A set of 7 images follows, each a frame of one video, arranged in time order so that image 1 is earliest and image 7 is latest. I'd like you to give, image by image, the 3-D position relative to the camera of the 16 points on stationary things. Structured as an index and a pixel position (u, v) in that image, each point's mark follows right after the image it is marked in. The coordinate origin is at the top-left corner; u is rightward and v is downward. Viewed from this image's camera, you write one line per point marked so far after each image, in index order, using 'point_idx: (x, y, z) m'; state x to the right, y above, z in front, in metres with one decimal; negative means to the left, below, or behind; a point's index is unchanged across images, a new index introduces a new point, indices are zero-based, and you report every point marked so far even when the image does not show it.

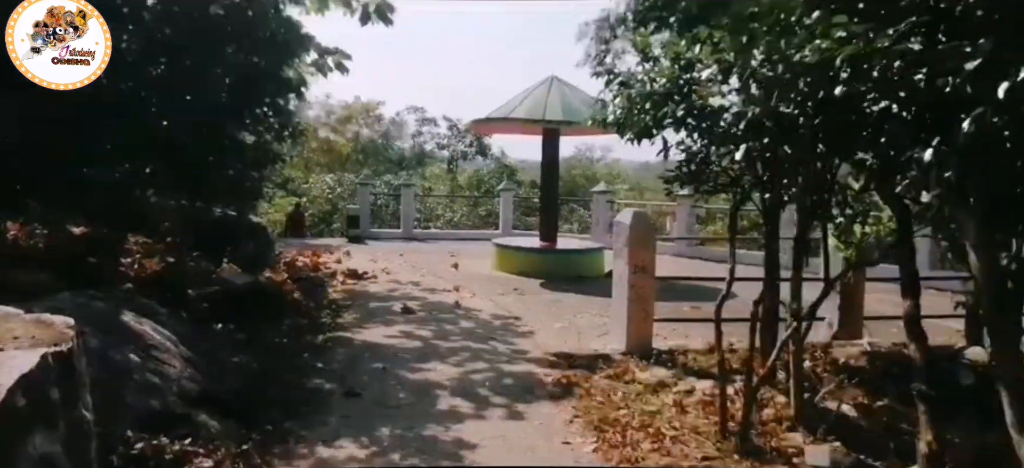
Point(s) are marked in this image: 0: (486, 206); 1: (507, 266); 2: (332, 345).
0: (-0.7, +0.7, +19.1) m
1: (-0.1, -0.5, +11.9) m
2: (-1.4, -0.9, +6.4) m
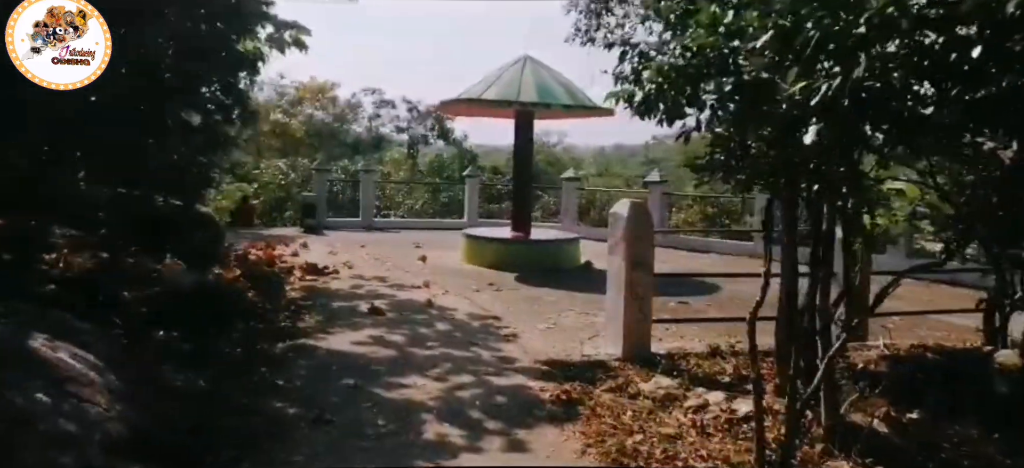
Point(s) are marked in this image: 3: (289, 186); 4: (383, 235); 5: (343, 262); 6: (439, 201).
0: (-1.5, +0.9, +18.4) m
1: (-0.5, -0.3, +11.2) m
2: (-1.5, -0.8, +5.6) m
3: (-4.9, +1.1, +17.7) m
4: (-2.3, 0.0, +14.5) m
5: (-2.2, -0.4, +10.6) m
6: (-1.7, +0.8, +18.3) m
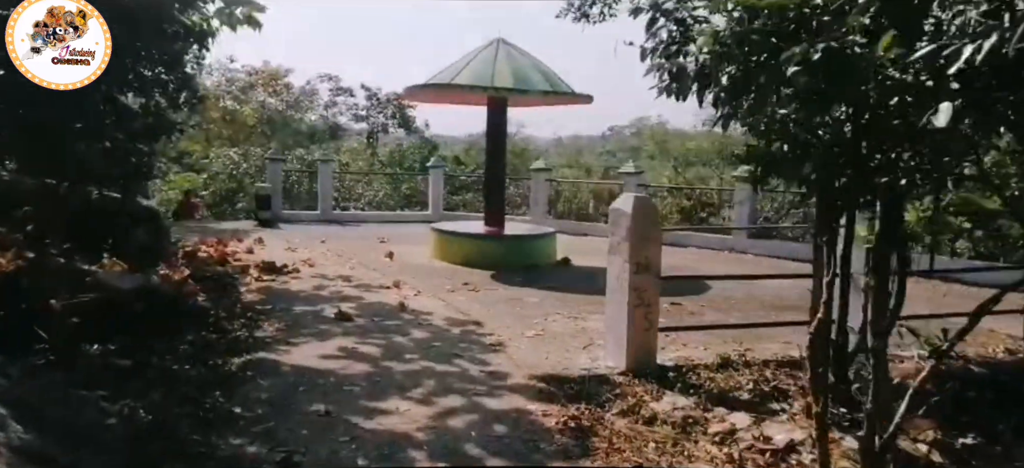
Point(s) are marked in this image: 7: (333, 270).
0: (-2.3, +1.1, +17.6) m
1: (-0.8, -0.3, +10.5) m
2: (-1.6, -0.8, +4.8) m
3: (-5.6, +1.2, +16.7) m
4: (-2.9, +0.1, +13.7) m
5: (-2.5, -0.3, +9.8) m
6: (-2.4, +0.9, +17.5) m
7: (-2.1, -0.4, +9.3) m
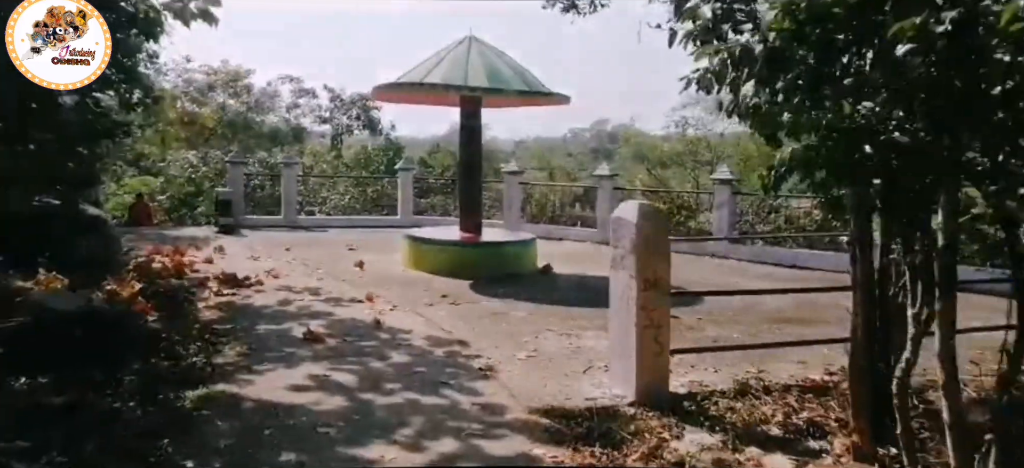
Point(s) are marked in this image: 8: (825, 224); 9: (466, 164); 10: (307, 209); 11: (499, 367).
0: (-2.8, +1.0, +16.8) m
1: (-1.1, -0.4, +9.9) m
2: (-1.6, -0.9, +4.2) m
3: (-6.1, +1.1, +15.8) m
4: (-3.3, 0.0, +13.0) m
5: (-2.7, -0.4, +9.0) m
6: (-3.0, +0.8, +16.8) m
7: (-2.3, -0.5, +8.6) m
8: (+4.5, +0.2, +11.5) m
9: (-0.6, +0.9, +10.1) m
10: (-4.2, +0.5, +16.5) m
11: (-0.1, -0.9, +5.4) m
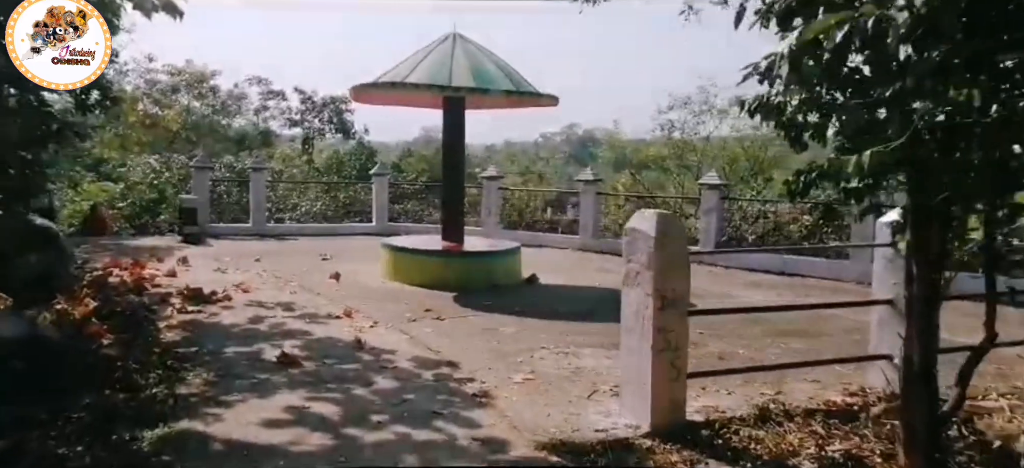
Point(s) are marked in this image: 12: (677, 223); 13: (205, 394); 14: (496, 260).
0: (-3.3, +0.8, +16.3) m
1: (-1.3, -0.5, +9.3) m
2: (-1.5, -1.0, +3.6) m
3: (-6.5, +0.9, +15.1) m
4: (-3.6, -0.2, +12.4) m
5: (-2.9, -0.5, +8.4) m
6: (-3.4, +0.6, +16.2) m
7: (-2.4, -0.6, +8.0) m
8: (+4.2, +0.1, +11.2) m
9: (-0.8, +0.8, +9.6) m
10: (-4.6, +0.3, +15.8) m
11: (-0.1, -1.0, +4.9) m
12: (+0.9, +0.1, +4.3) m
13: (-1.8, -0.9, +4.7) m
14: (-0.2, -0.3, +9.3) m
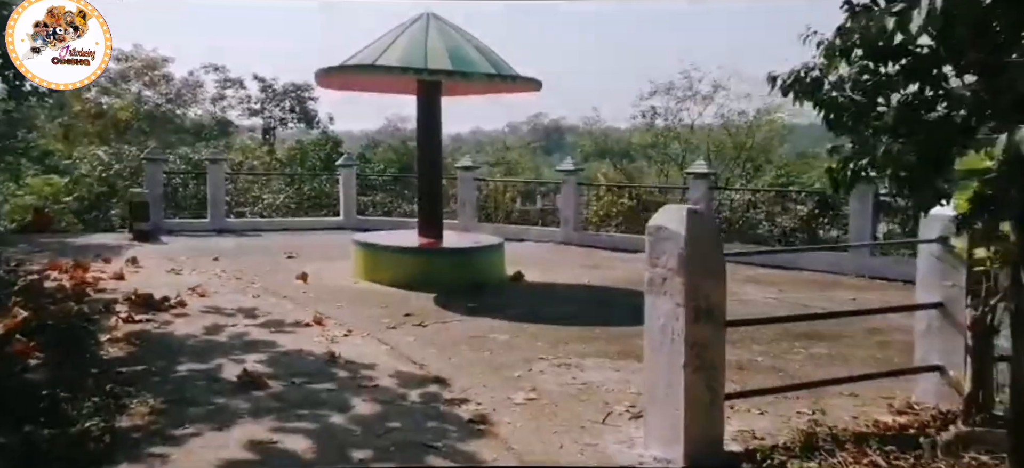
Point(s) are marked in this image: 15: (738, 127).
0: (-3.8, +0.9, +15.4) m
1: (-1.4, -0.4, +8.6) m
2: (-1.5, -1.0, +2.9) m
3: (-7.0, +1.0, +14.1) m
4: (-3.9, -0.1, +11.5) m
5: (-3.0, -0.5, +7.6) m
6: (-3.9, +0.7, +15.3) m
7: (-2.5, -0.6, +7.2) m
8: (+4.0, +0.2, +10.7) m
9: (-1.0, +0.8, +8.9) m
10: (-5.1, +0.4, +14.9) m
11: (-0.1, -1.0, +4.2) m
12: (+0.9, +0.1, +3.6) m
13: (-1.7, -0.9, +3.9) m
14: (-0.4, -0.2, +8.7) m
15: (+3.7, +1.8, +13.2) m
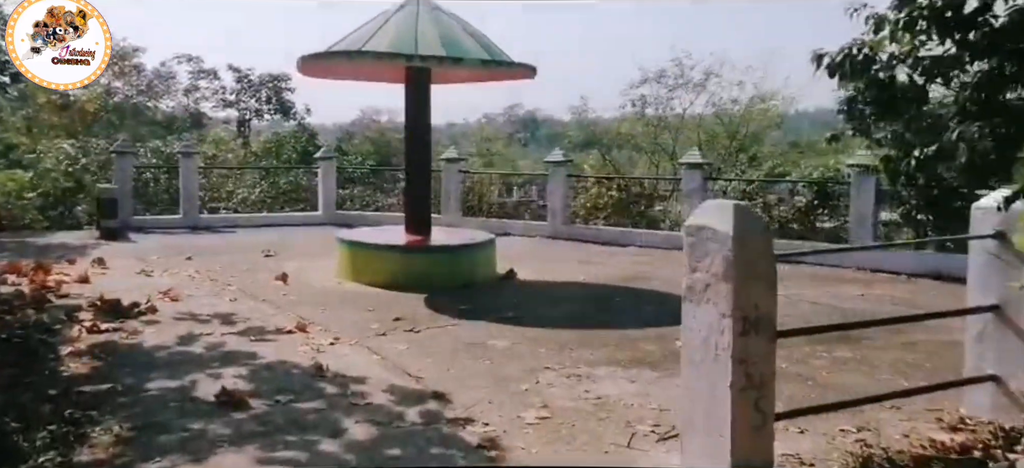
0: (-4.0, +1.0, +14.8) m
1: (-1.5, -0.4, +8.1) m
2: (-1.4, -1.0, +2.4) m
3: (-7.2, +1.0, +13.5) m
4: (-4.0, -0.1, +10.9) m
5: (-3.1, -0.5, +7.1) m
6: (-4.2, +0.8, +14.7) m
7: (-2.5, -0.6, +6.7) m
8: (+3.8, +0.3, +10.4) m
9: (-1.1, +0.9, +8.4) m
10: (-5.3, +0.5, +14.3) m
11: (0.0, -1.0, +3.8) m
12: (+1.0, +0.1, +3.2) m
13: (-1.7, -1.0, +3.4) m
14: (-0.4, -0.2, +8.2) m
15: (+3.5, +1.9, +12.9) m
